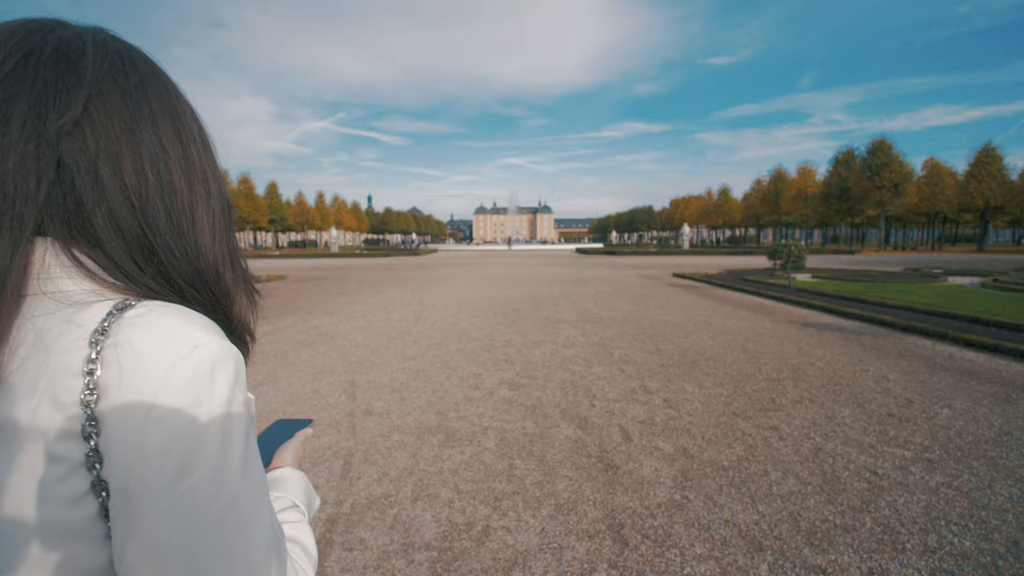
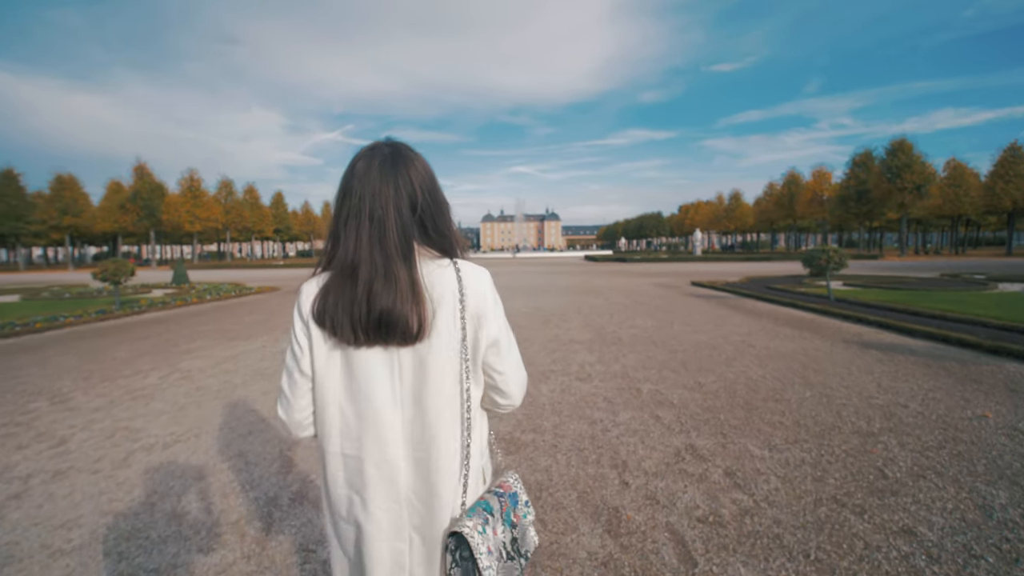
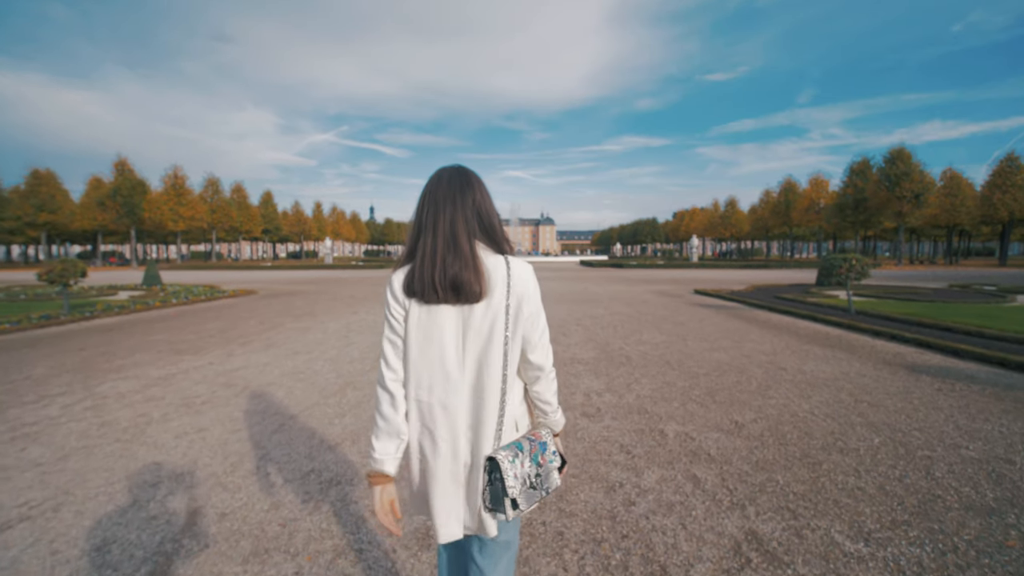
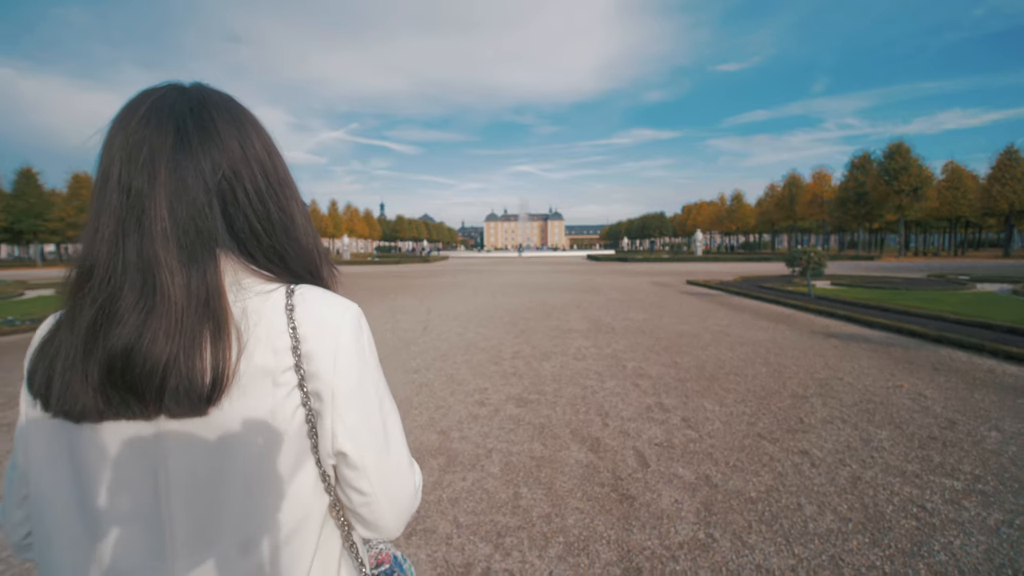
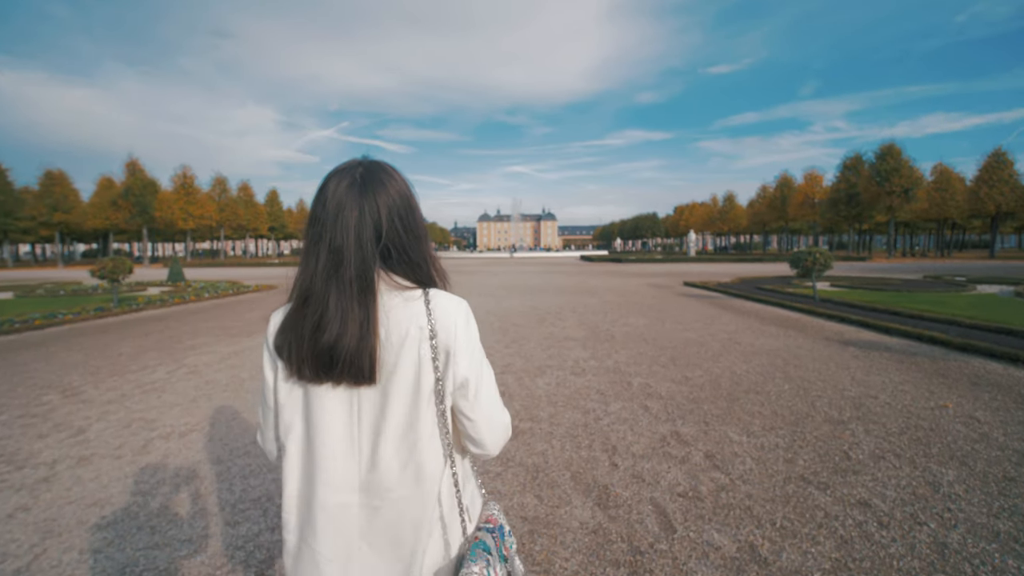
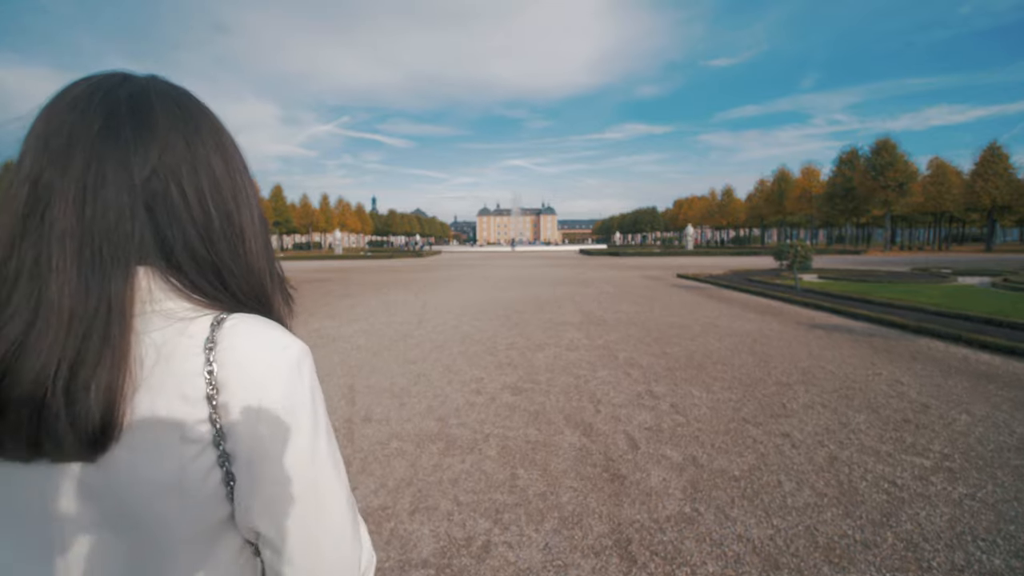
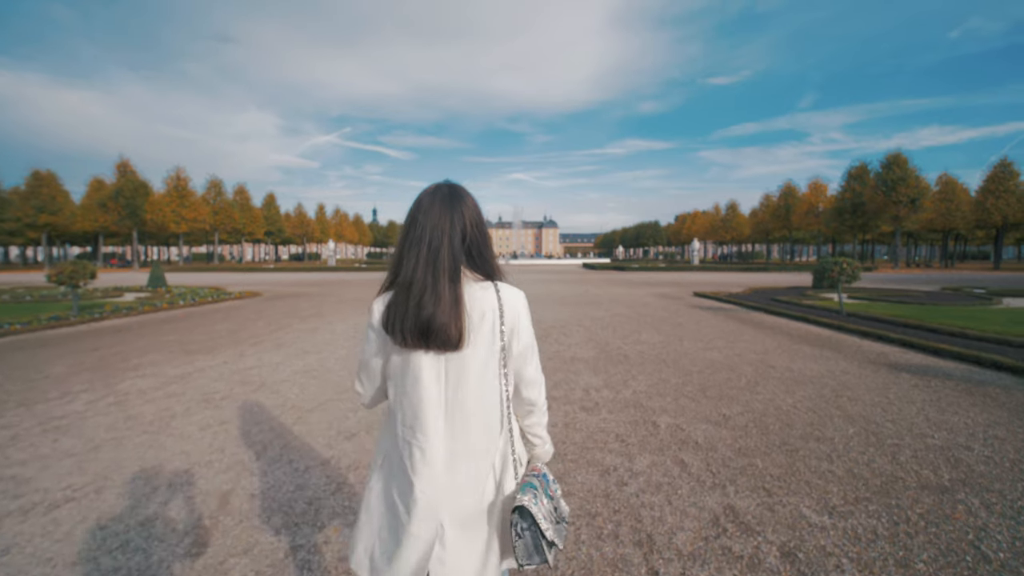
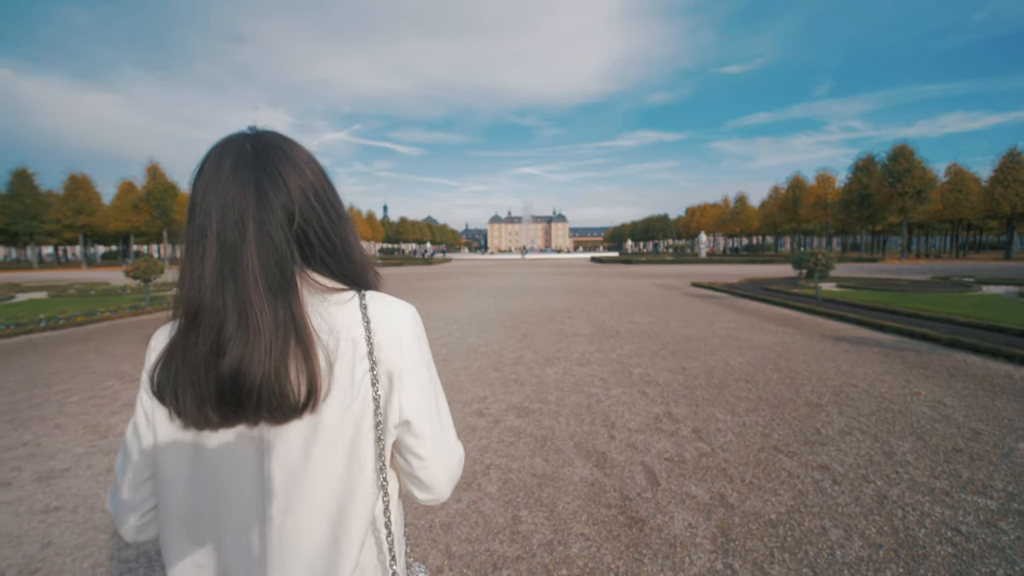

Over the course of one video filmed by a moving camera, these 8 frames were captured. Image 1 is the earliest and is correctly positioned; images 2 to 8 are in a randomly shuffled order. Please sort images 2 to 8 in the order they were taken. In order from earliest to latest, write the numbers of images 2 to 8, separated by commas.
6, 4, 8, 5, 2, 7, 3
